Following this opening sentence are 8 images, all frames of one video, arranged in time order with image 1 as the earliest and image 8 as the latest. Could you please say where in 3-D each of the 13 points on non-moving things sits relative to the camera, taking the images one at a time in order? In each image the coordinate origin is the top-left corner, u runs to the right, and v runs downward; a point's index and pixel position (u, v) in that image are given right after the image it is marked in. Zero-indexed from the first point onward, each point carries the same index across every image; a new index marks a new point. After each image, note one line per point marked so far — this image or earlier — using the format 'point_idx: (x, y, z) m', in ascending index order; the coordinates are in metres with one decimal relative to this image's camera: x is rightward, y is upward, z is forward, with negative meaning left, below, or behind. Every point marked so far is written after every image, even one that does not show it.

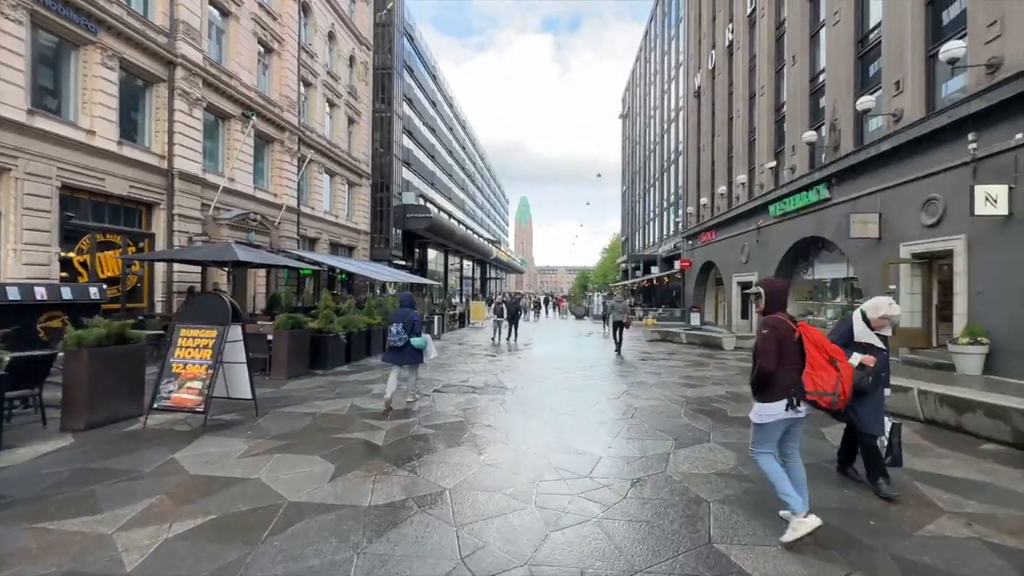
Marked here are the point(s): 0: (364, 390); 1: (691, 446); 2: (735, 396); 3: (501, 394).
0: (-2.7, -1.9, +8.2) m
1: (+2.1, -1.8, +5.1) m
2: (+4.0, -1.9, +8.1) m
3: (-0.2, -1.9, +8.0) m
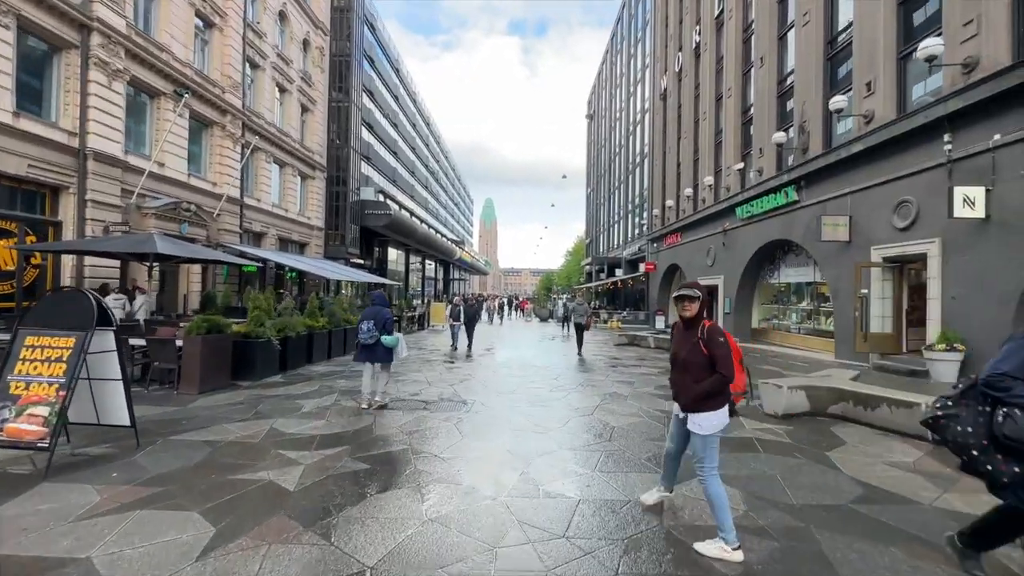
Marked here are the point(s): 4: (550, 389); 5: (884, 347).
0: (-3.4, -1.8, +6.9) m
1: (+1.6, -1.8, +4.2) m
2: (+3.3, -1.9, +7.3) m
3: (-0.8, -1.9, +6.9) m
4: (+0.7, -2.0, +8.6) m
5: (+9.7, -1.5, +11.7) m
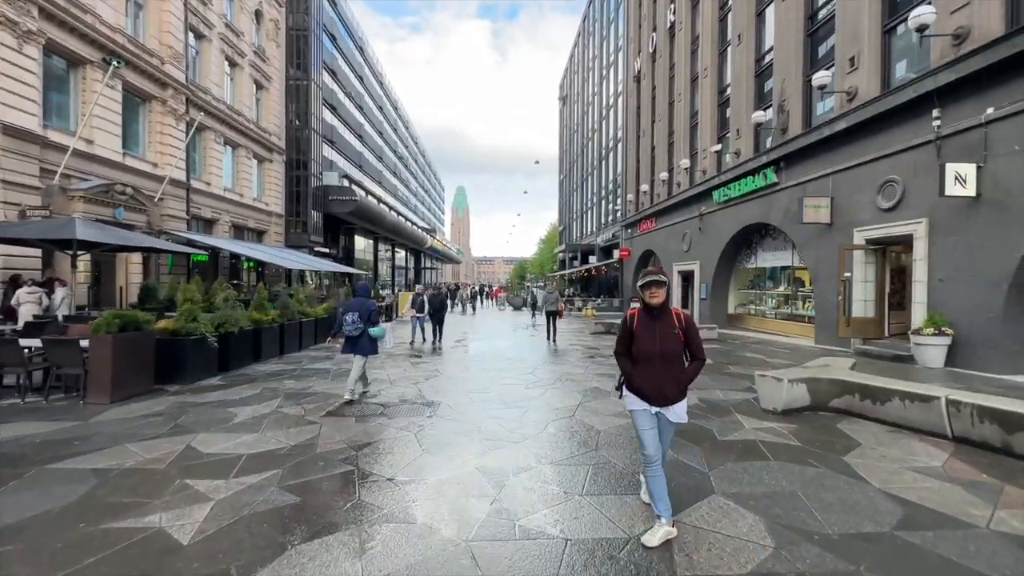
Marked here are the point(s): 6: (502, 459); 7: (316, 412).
0: (-3.8, -1.7, +5.9) m
1: (+1.4, -1.7, +3.4) m
2: (+2.9, -1.7, +6.6) m
3: (-1.2, -1.7, +5.9) m
4: (+0.2, -1.7, +7.8) m
5: (+9.0, -1.1, +11.4) m
6: (-0.1, -1.7, +4.4) m
7: (-2.7, -1.7, +6.1) m
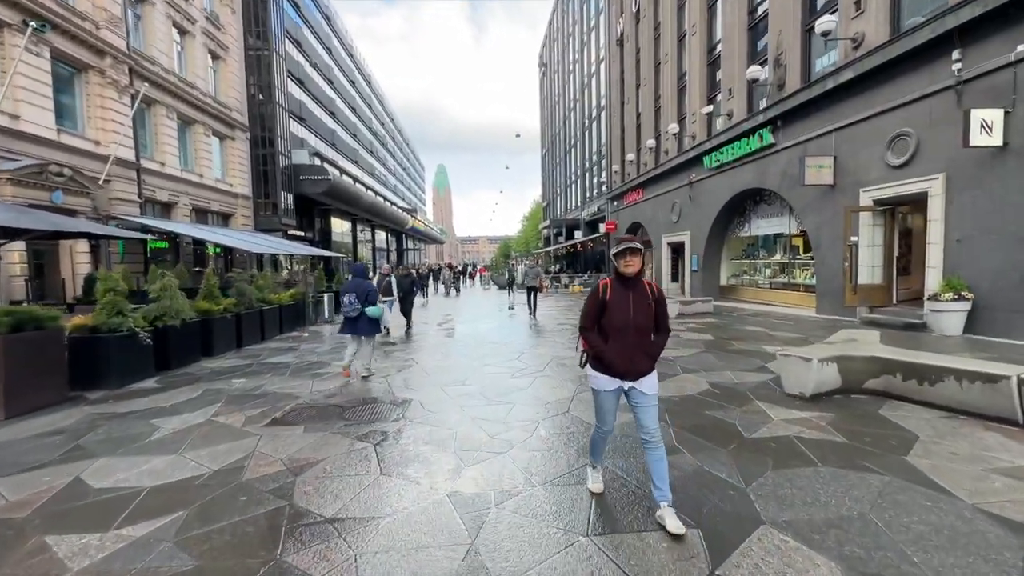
0: (-4.0, -1.5, +4.8) m
1: (+1.3, -1.5, +2.5) m
2: (+2.7, -1.3, +5.8) m
3: (-1.4, -1.5, +5.0) m
4: (0.0, -1.3, +6.8) m
5: (+8.6, -0.3, +10.7) m
6: (-0.2, -1.5, +3.4) m
7: (-2.9, -1.5, +5.1) m
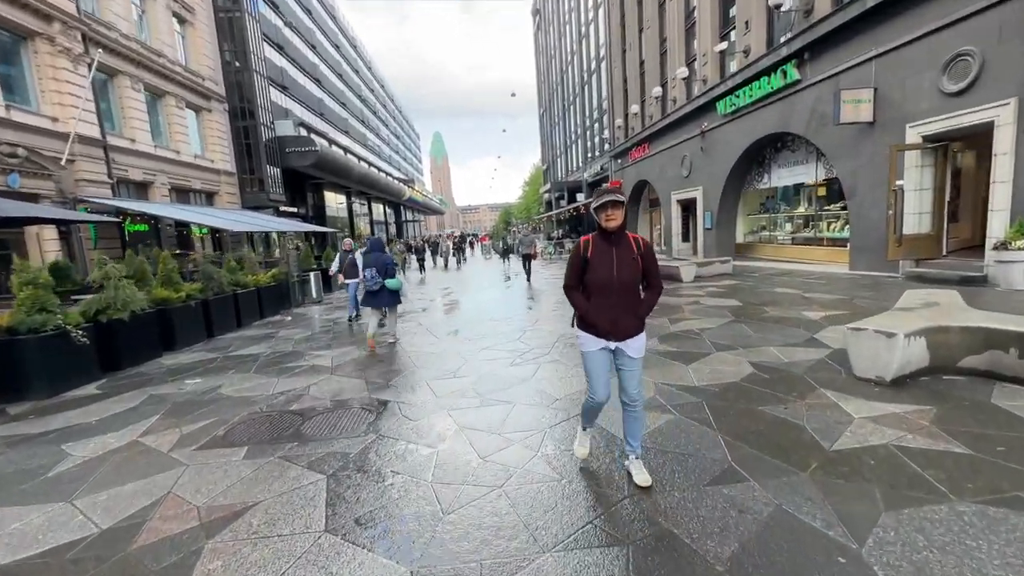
0: (-4.0, -1.5, +3.8) m
1: (+1.3, -1.3, +1.4) m
2: (+2.7, -0.9, +4.7) m
3: (-1.4, -1.3, +3.9) m
4: (0.0, -0.9, +5.8) m
5: (+8.6, +0.8, +9.4) m
6: (-0.3, -1.4, +2.4) m
7: (-2.9, -1.4, +4.1) m
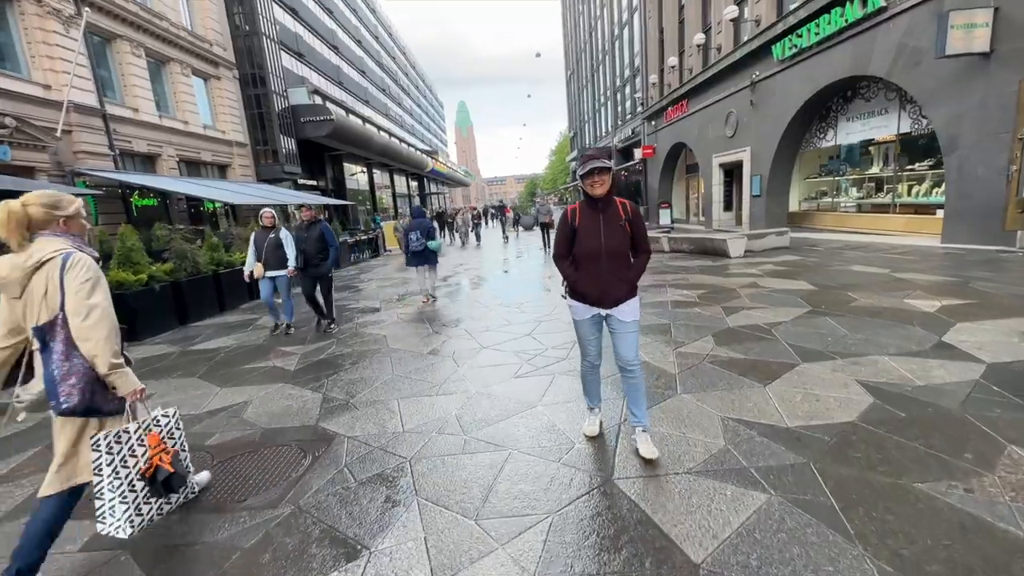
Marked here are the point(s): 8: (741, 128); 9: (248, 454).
0: (-4.0, -1.5, +2.6) m
1: (+1.0, -1.4, 0.0) m
2: (+2.6, -0.8, +3.1) m
3: (-1.5, -1.2, +2.6) m
4: (0.0, -0.8, +4.3) m
5: (+8.9, +1.2, +7.4) m
6: (-0.4, -1.4, +1.0) m
7: (-2.9, -1.3, +2.8) m
8: (+8.4, +5.8, +16.4) m
9: (-1.9, -1.2, +3.2) m
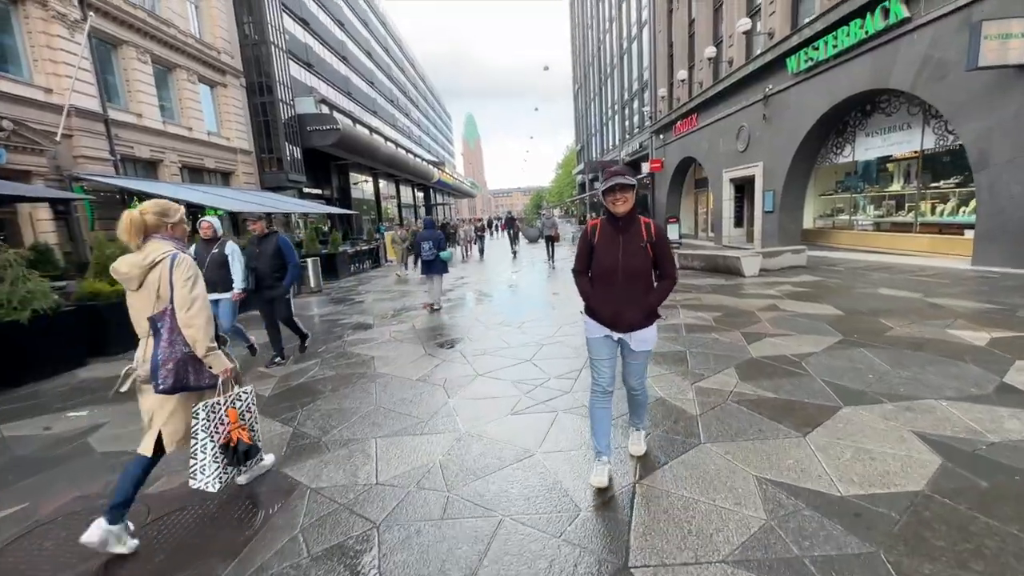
0: (-4.1, -1.5, +2.1) m
1: (+1.0, -1.5, -0.6) m
2: (+2.6, -1.0, +2.5) m
3: (-1.5, -1.4, +2.1) m
4: (0.0, -1.0, +3.8) m
5: (+8.9, +0.7, +6.8) m
6: (-0.5, -1.5, +0.5) m
7: (-3.0, -1.4, +2.4) m
8: (+8.6, +5.2, +15.9) m
9: (-1.9, -1.3, +2.7) m
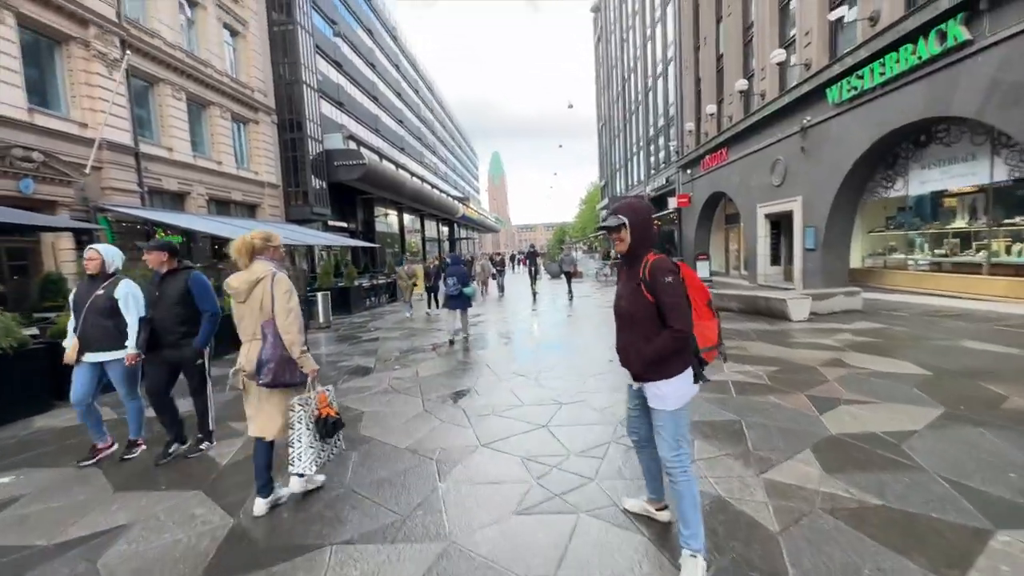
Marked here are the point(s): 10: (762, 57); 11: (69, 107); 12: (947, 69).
0: (-4.1, -1.7, +1.4) m
1: (+0.8, -1.6, -1.6) m
2: (+2.6, -1.3, +1.5) m
3: (-1.6, -1.6, +1.2) m
4: (0.0, -1.4, +2.9) m
5: (+9.1, 0.0, +5.6) m
6: (-0.6, -1.6, -0.4) m
7: (-3.0, -1.6, +1.6) m
8: (+9.4, +3.7, +15.0) m
9: (-2.0, -1.6, +1.9) m
10: (+9.3, +8.5, +16.5) m
11: (-15.3, +6.3, +15.4) m
12: (+9.0, +4.5, +9.2) m
